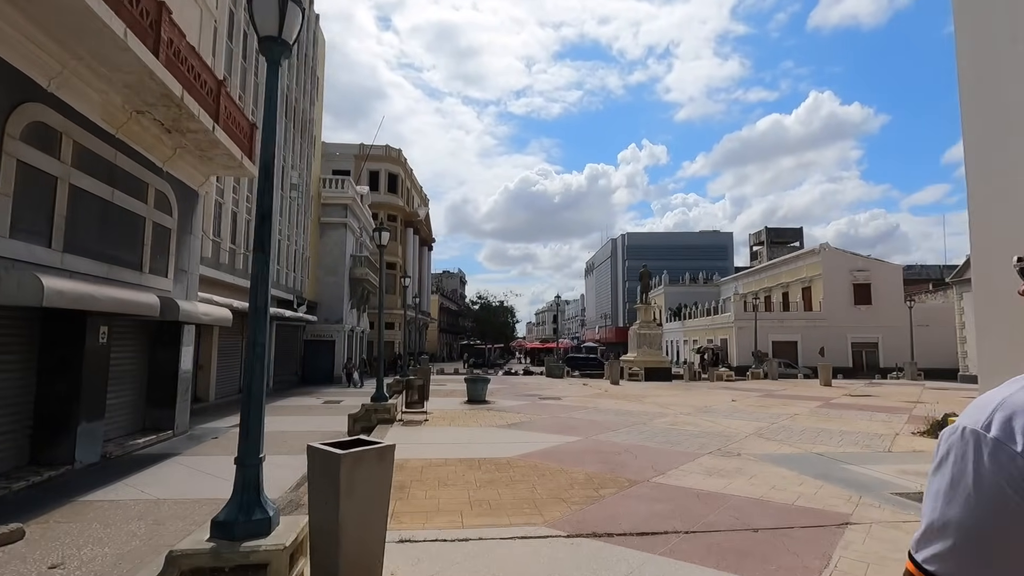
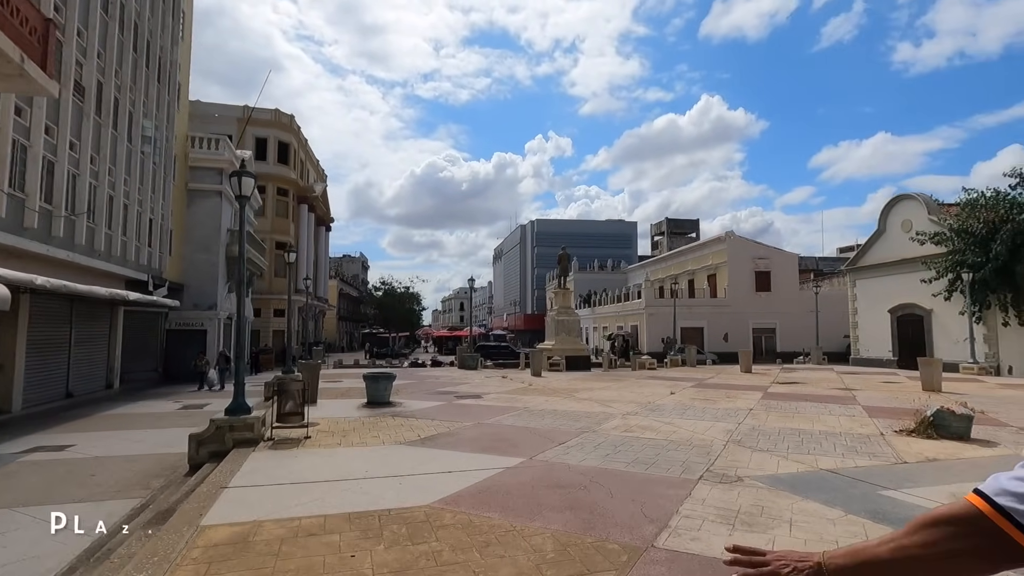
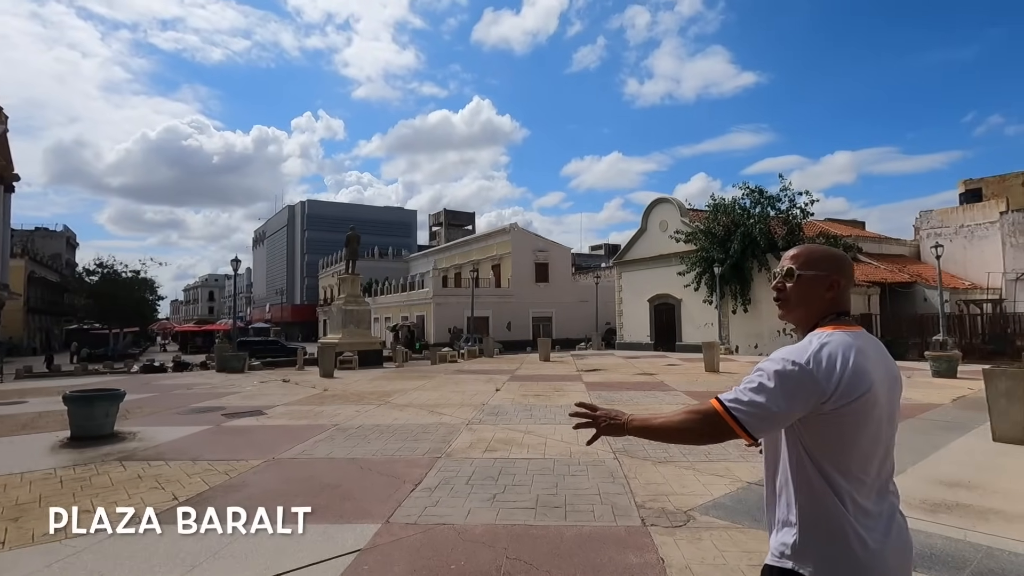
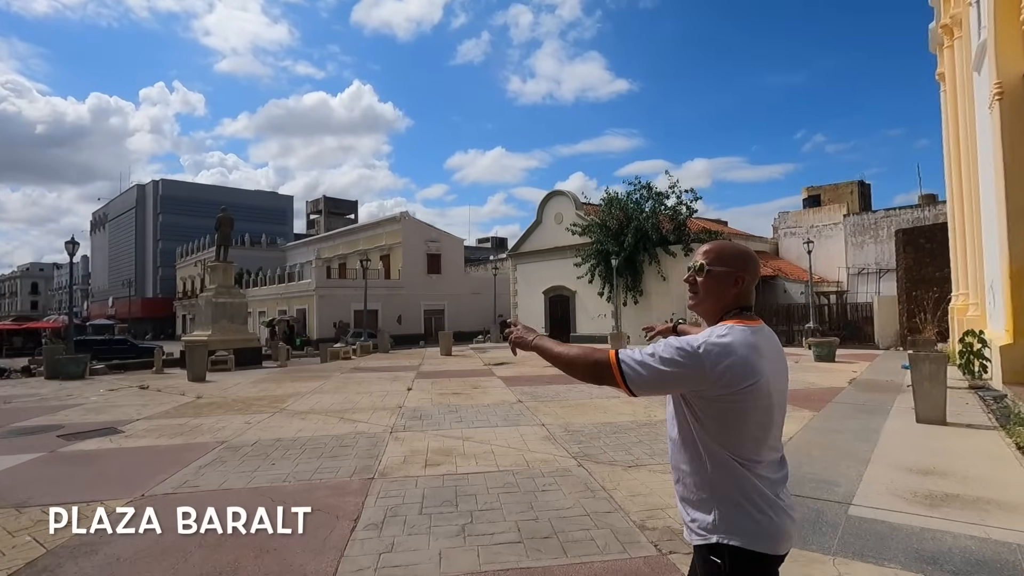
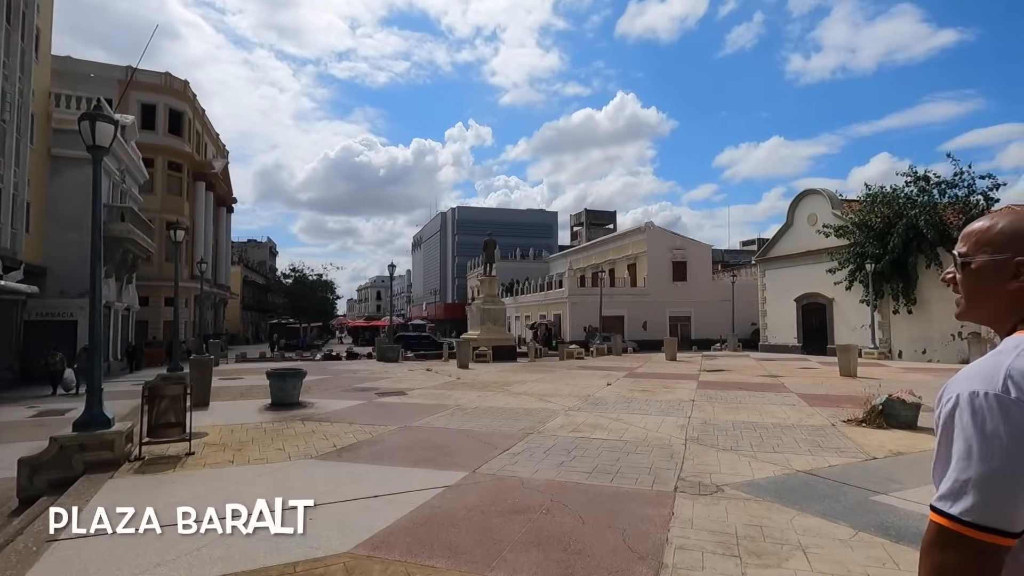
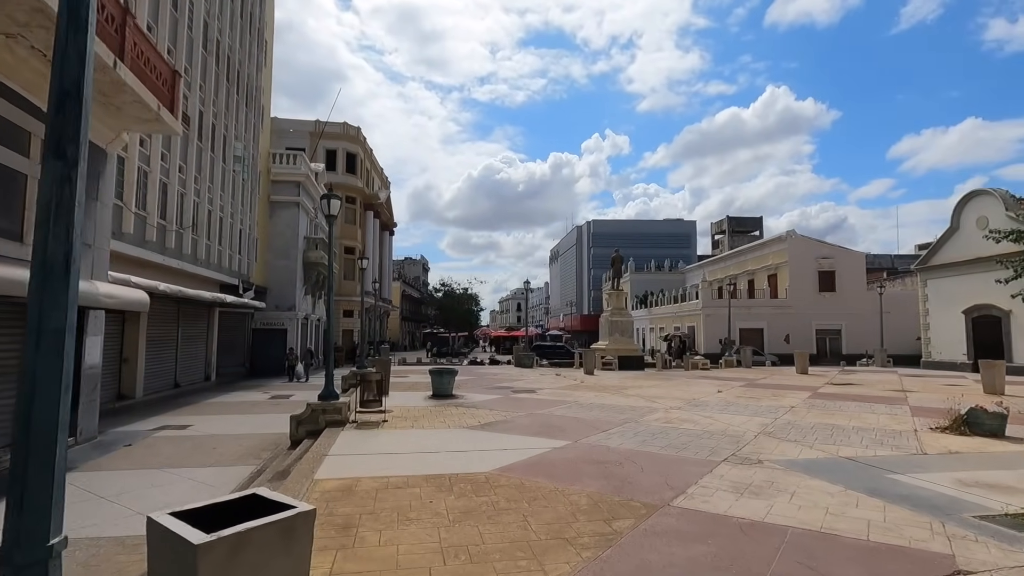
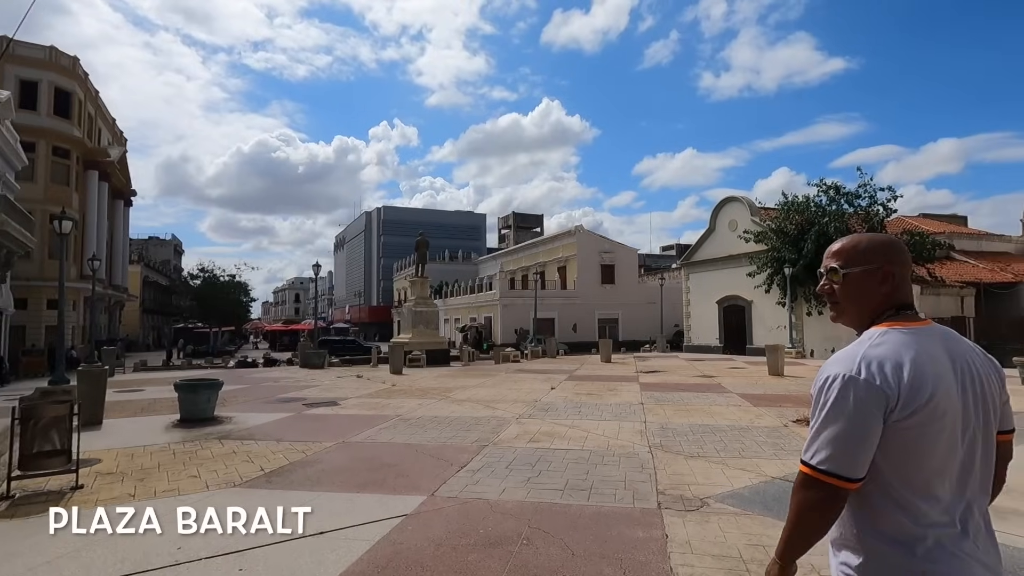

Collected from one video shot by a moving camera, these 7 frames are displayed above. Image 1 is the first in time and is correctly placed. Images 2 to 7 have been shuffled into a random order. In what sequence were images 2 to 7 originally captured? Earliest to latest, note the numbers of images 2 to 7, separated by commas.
6, 2, 5, 7, 3, 4
